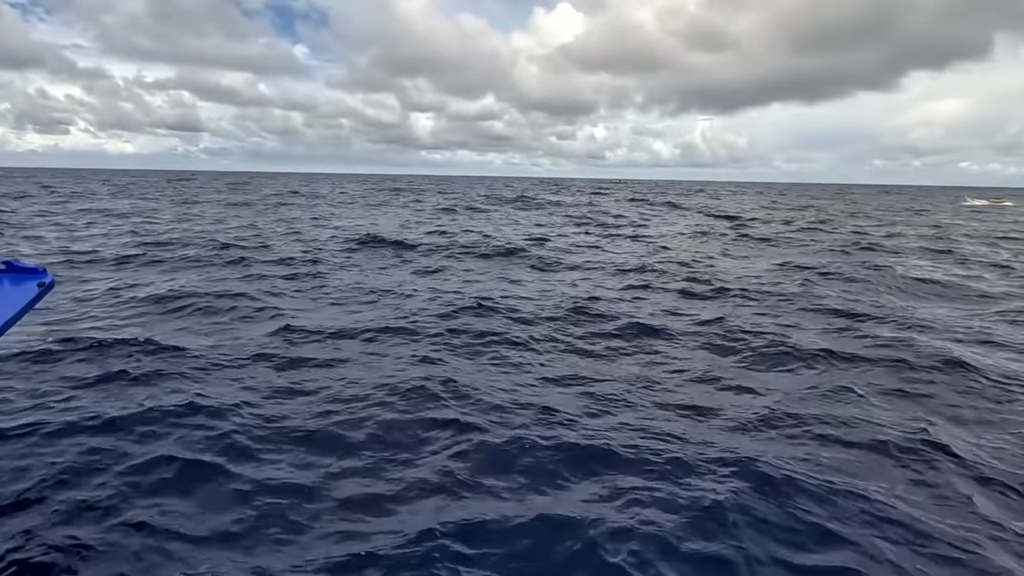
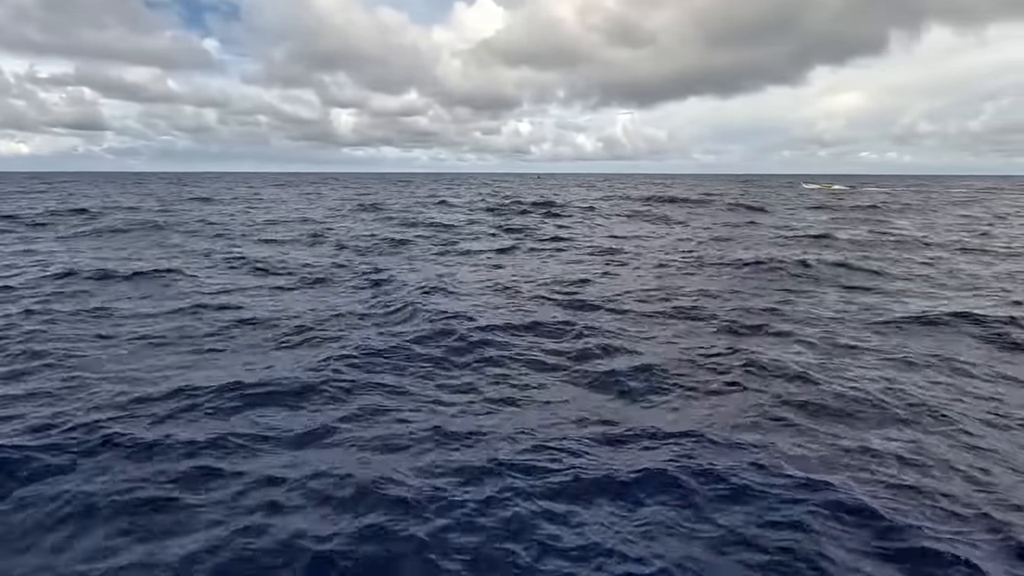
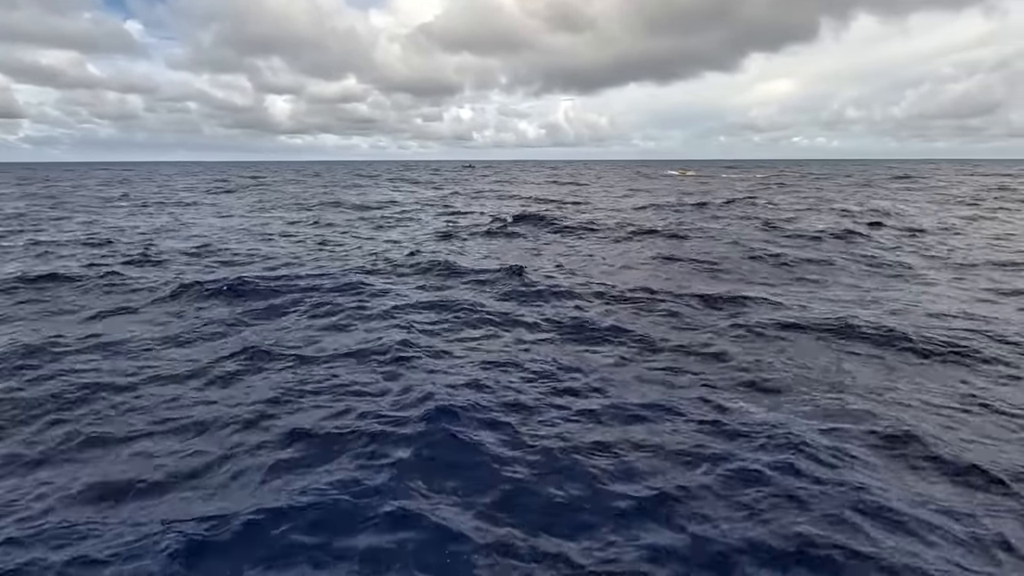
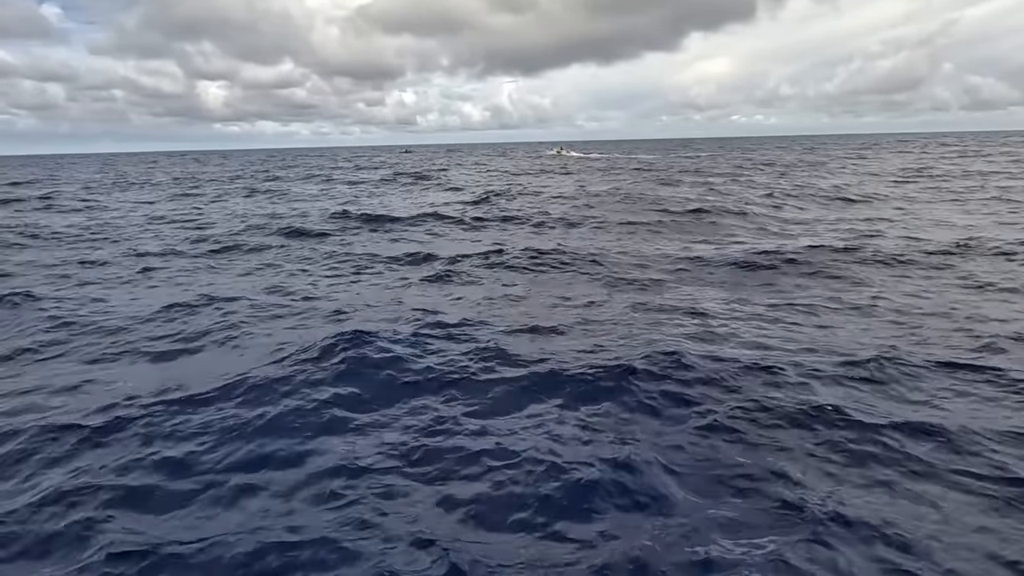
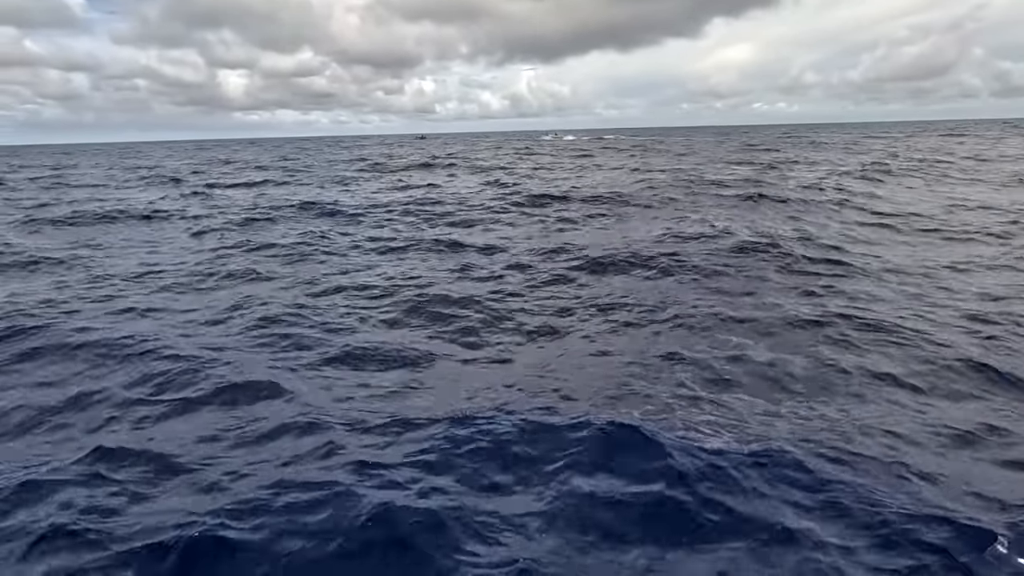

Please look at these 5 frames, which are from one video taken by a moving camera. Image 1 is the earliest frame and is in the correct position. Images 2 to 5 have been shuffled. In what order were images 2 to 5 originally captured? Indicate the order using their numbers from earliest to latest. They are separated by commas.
2, 3, 4, 5
